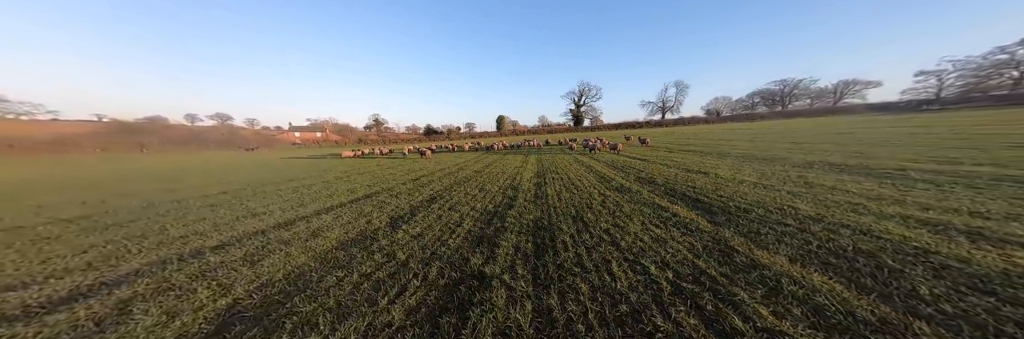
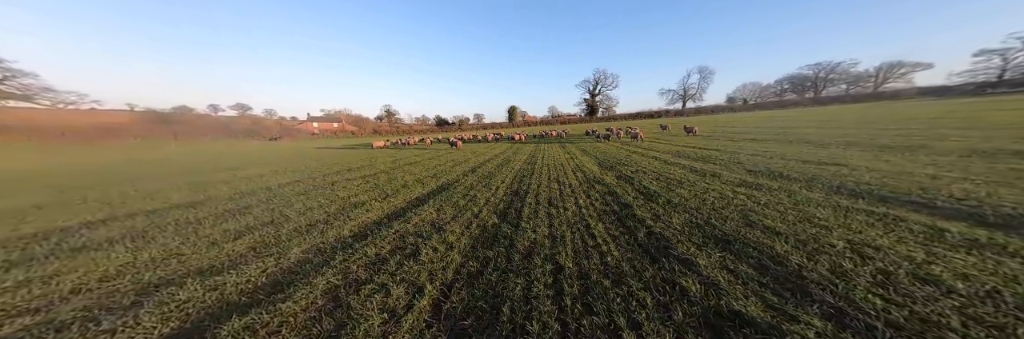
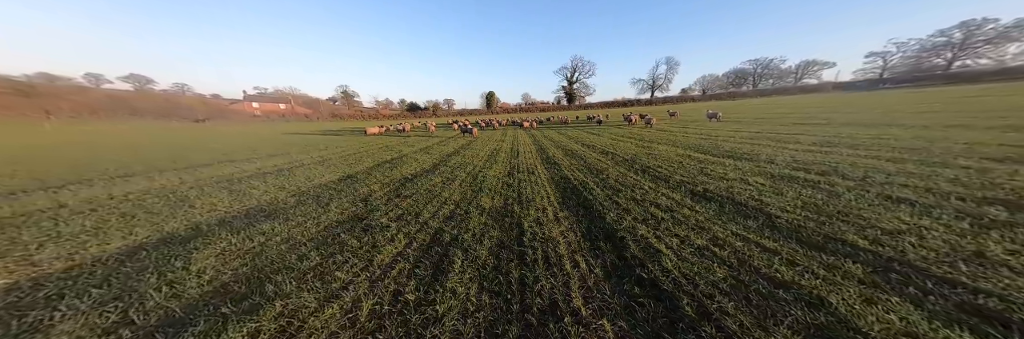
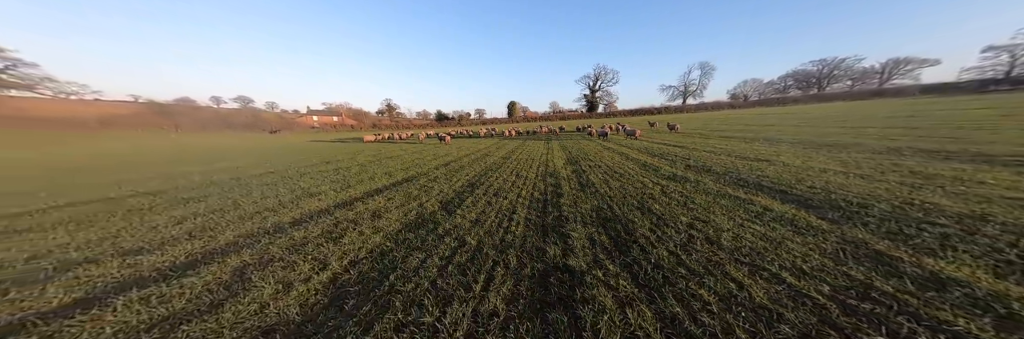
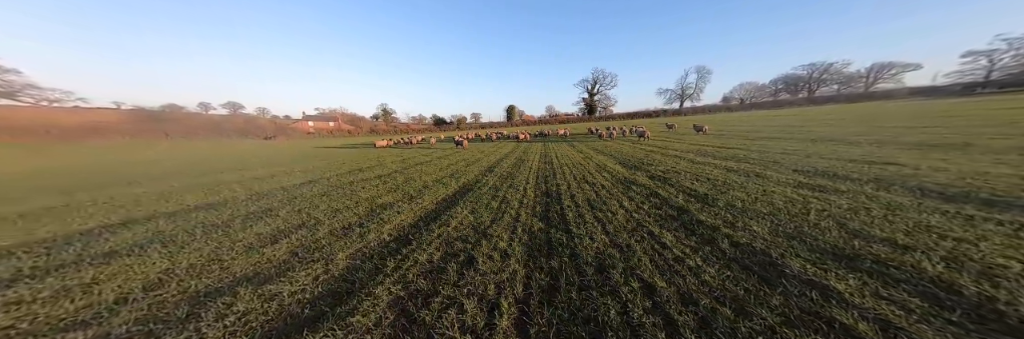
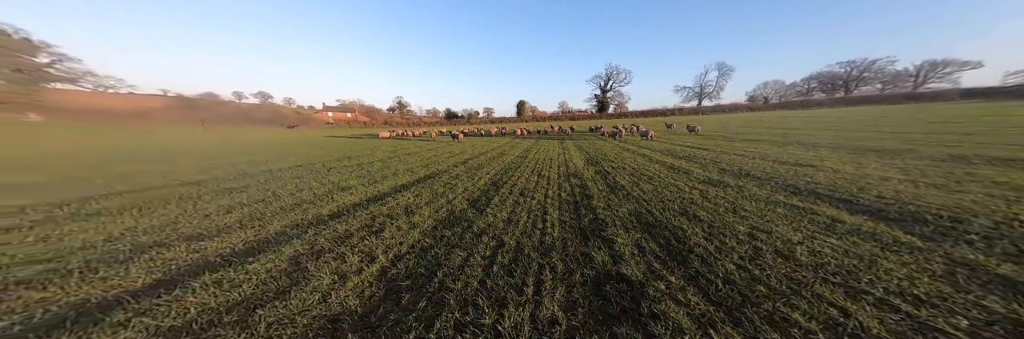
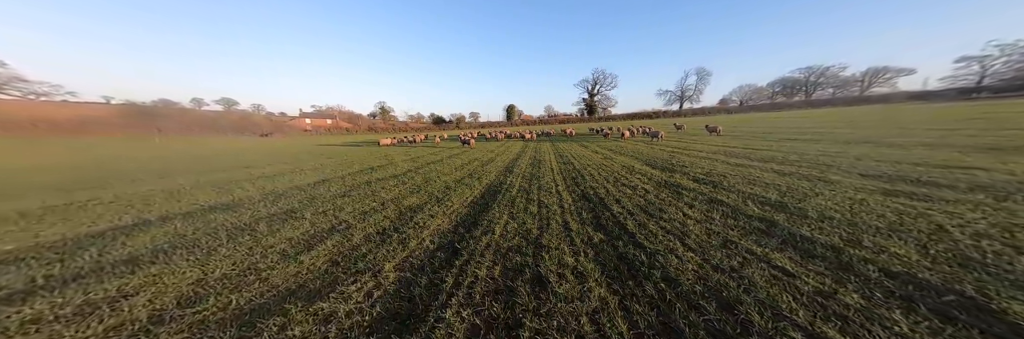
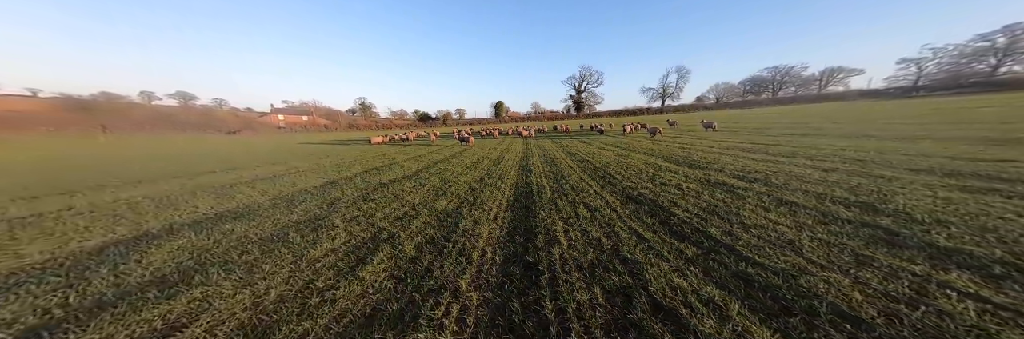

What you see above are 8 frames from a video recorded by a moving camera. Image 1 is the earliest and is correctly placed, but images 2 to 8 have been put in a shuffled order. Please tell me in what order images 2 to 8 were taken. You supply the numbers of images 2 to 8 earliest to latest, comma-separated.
4, 6, 2, 5, 7, 8, 3
